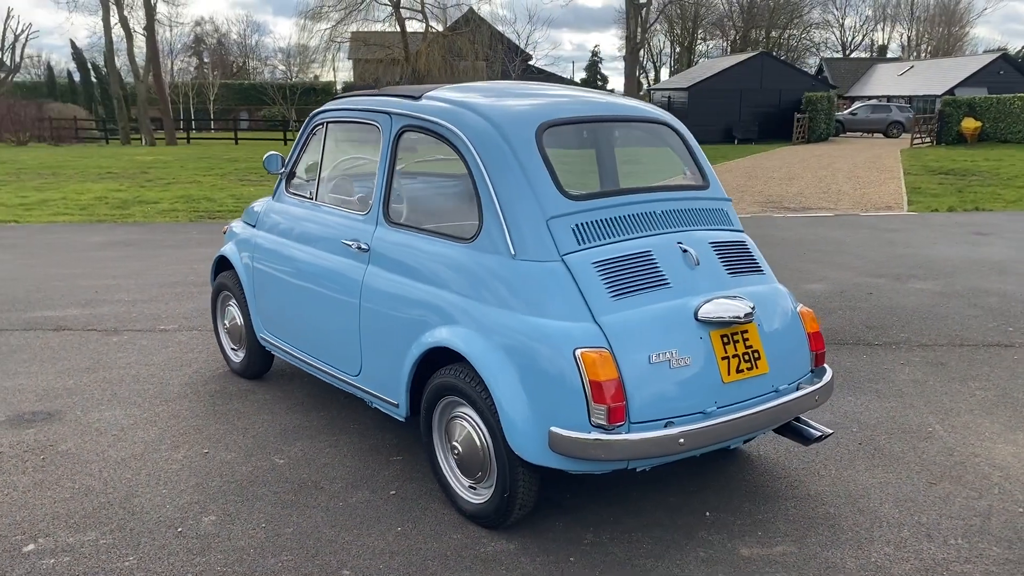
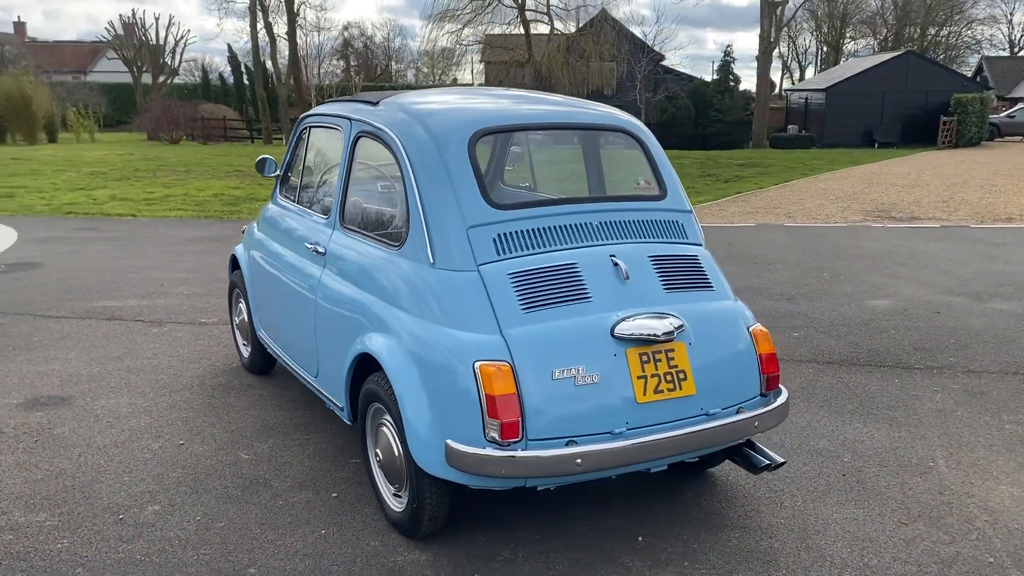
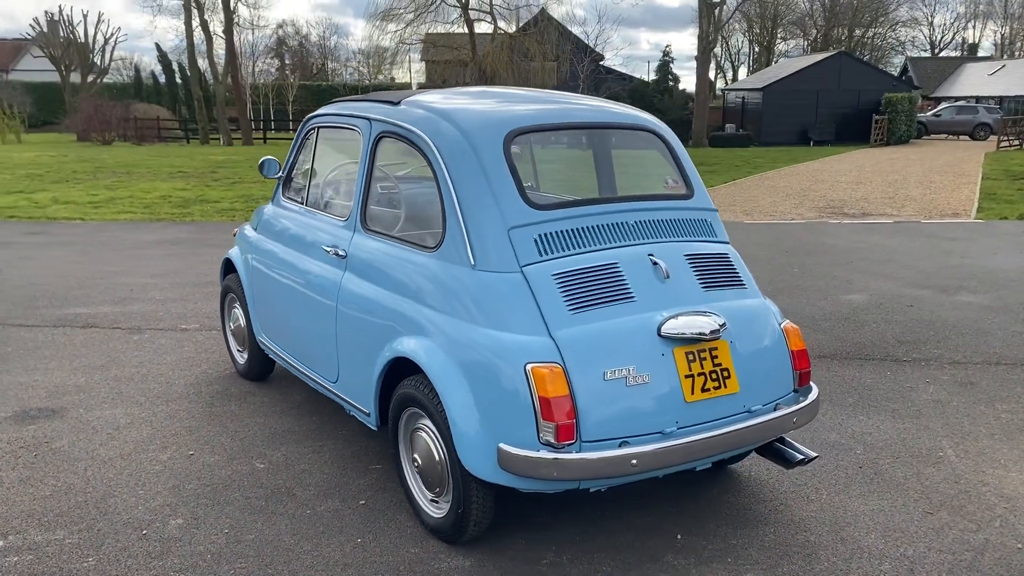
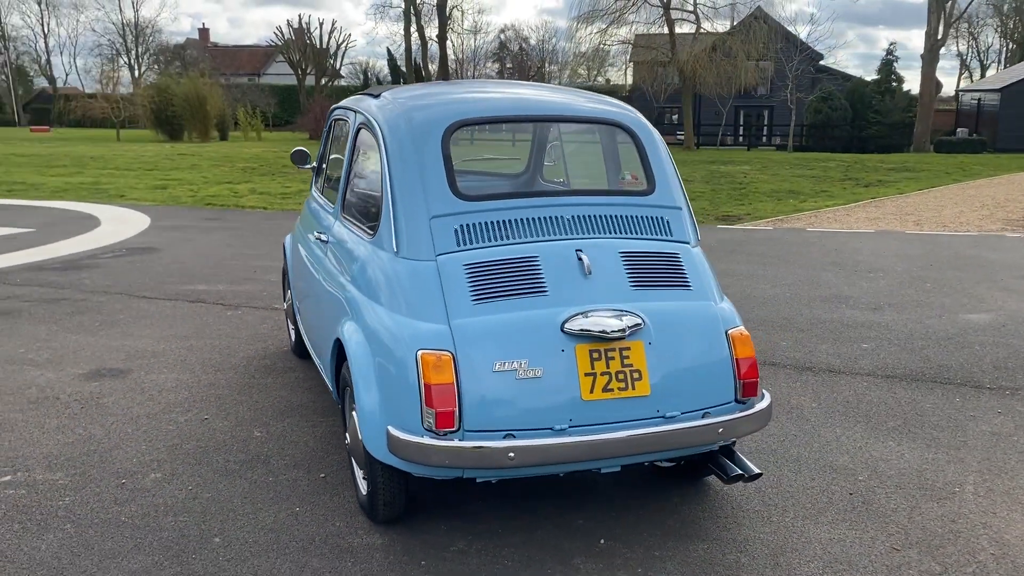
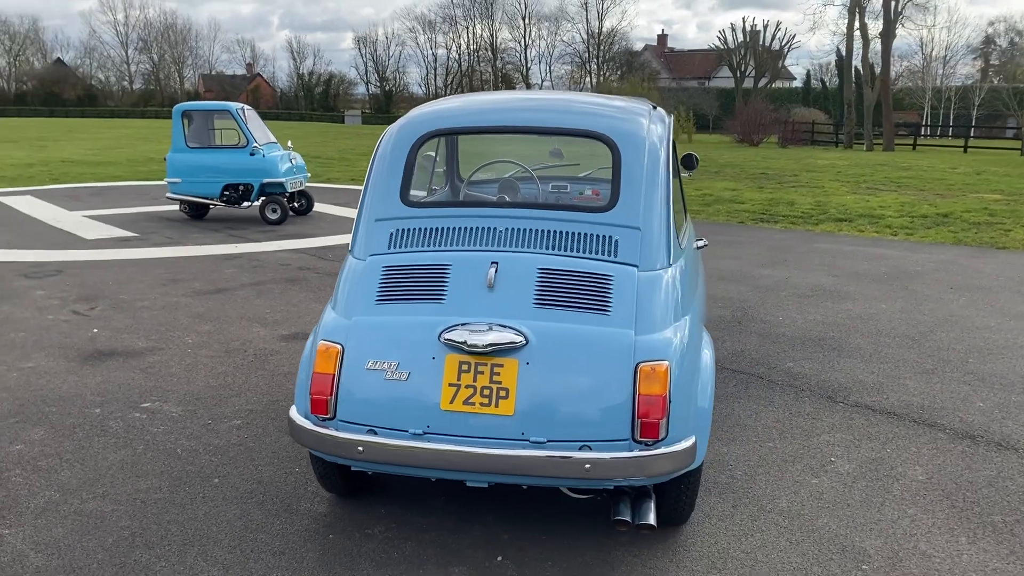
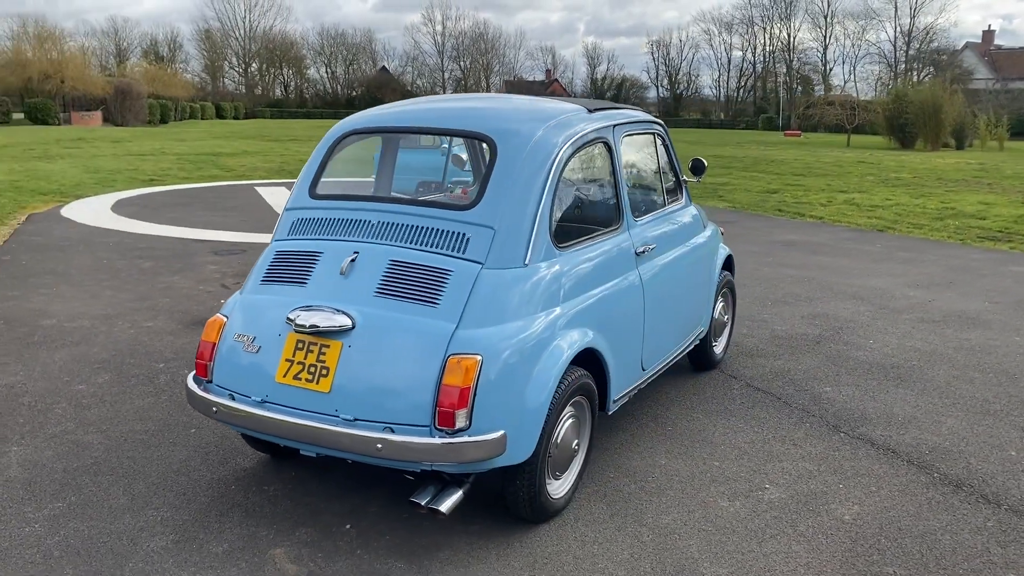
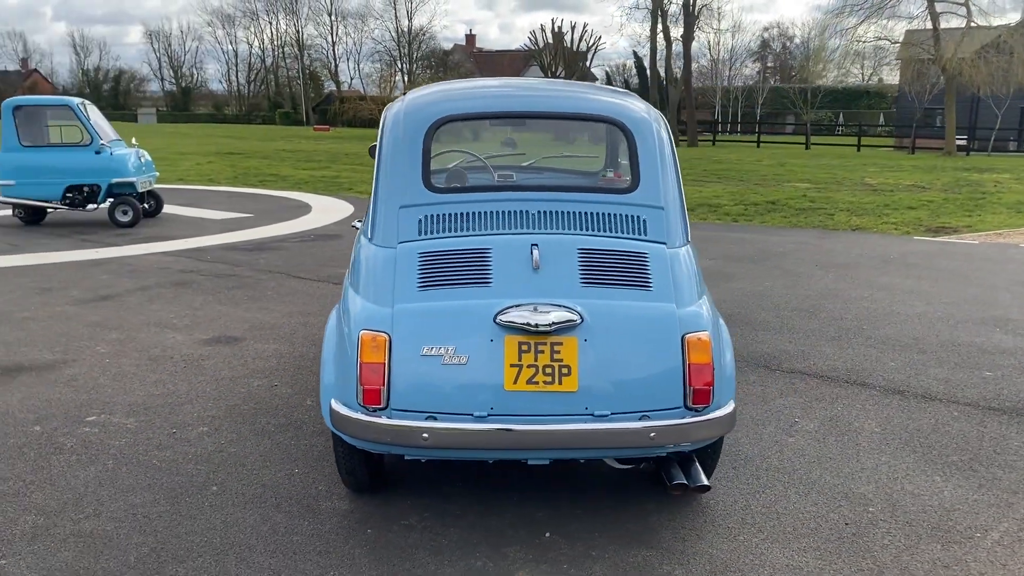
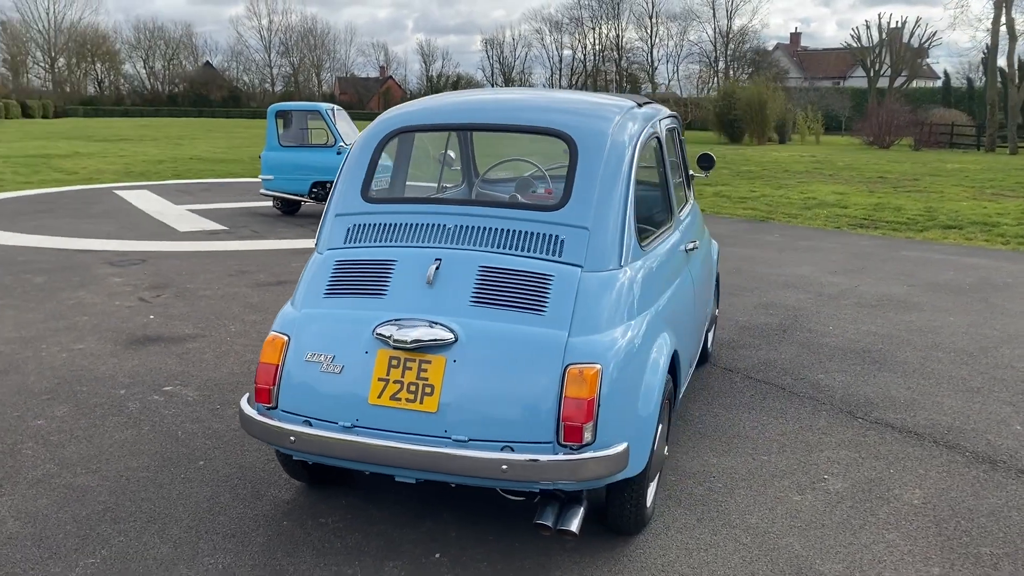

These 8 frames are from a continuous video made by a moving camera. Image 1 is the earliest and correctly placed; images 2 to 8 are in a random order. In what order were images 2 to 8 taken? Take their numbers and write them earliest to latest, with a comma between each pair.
3, 2, 4, 7, 5, 8, 6
